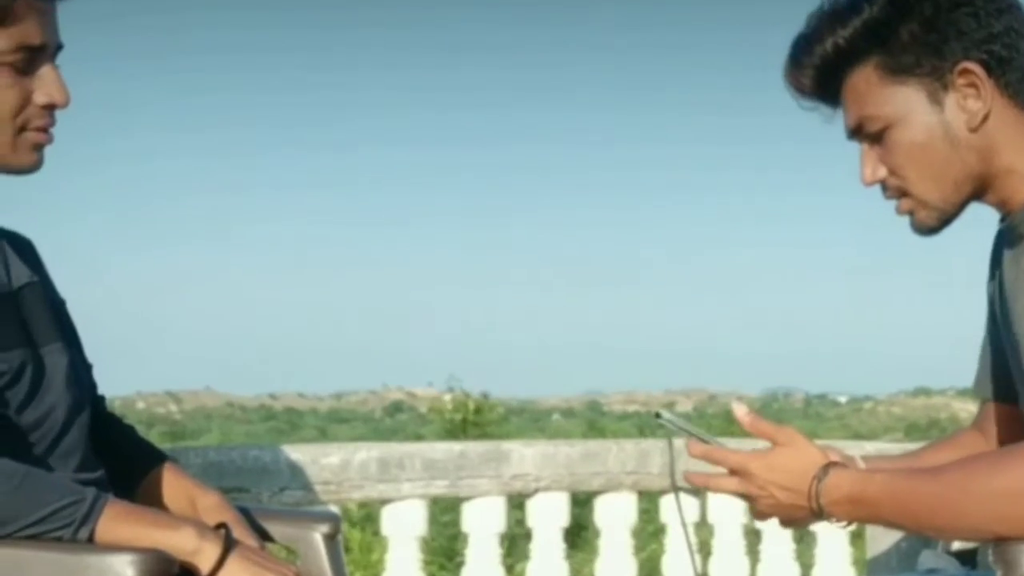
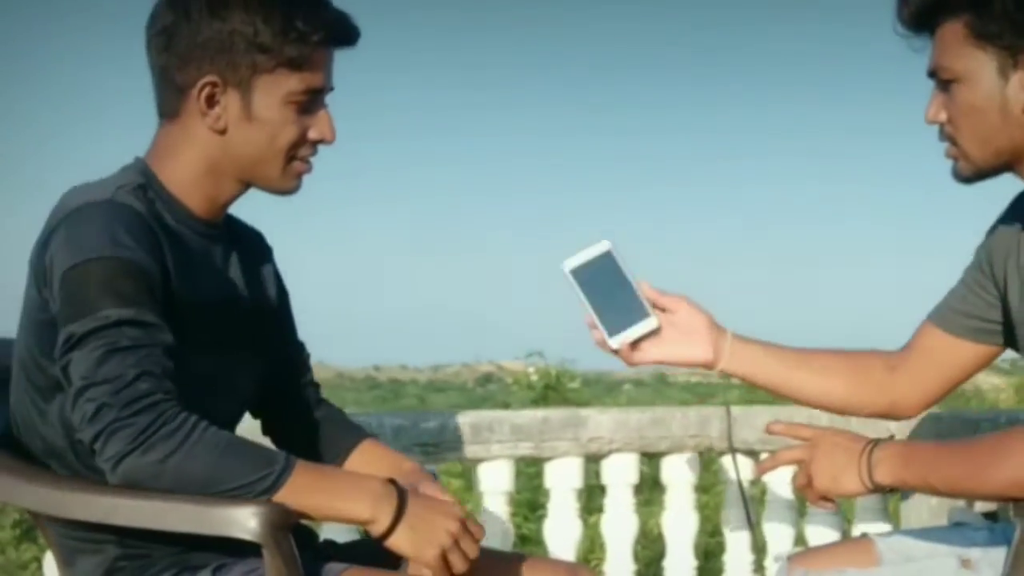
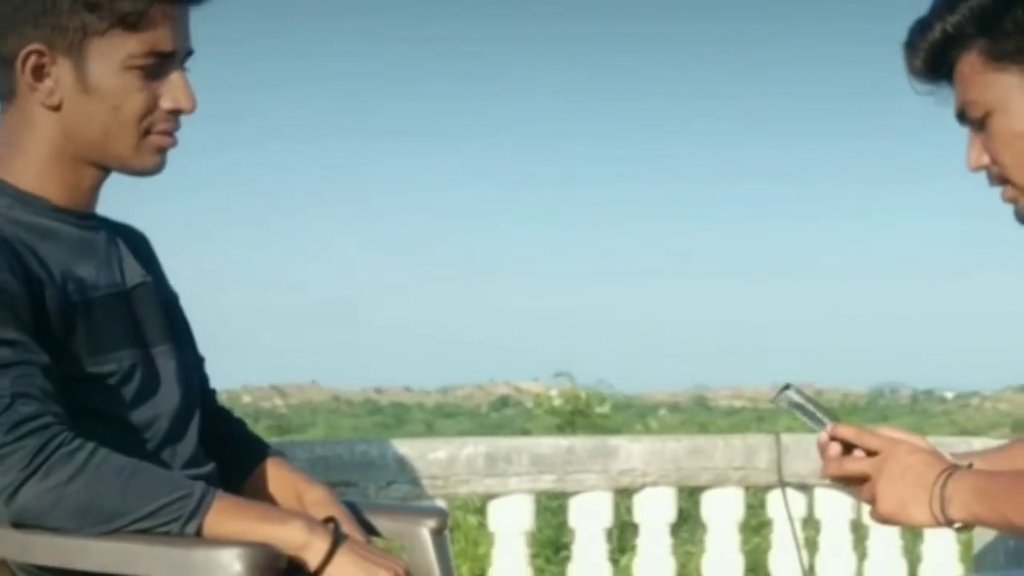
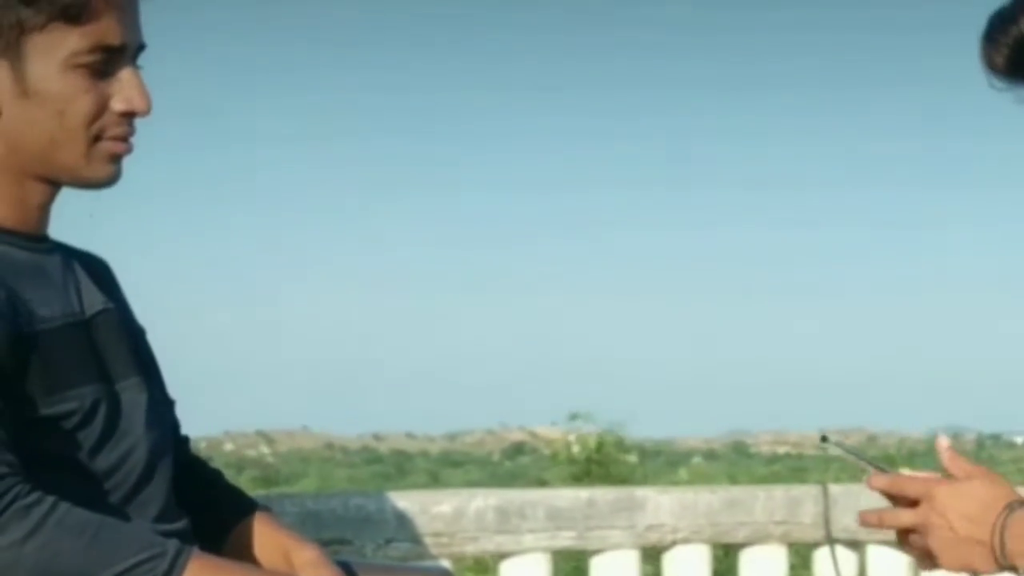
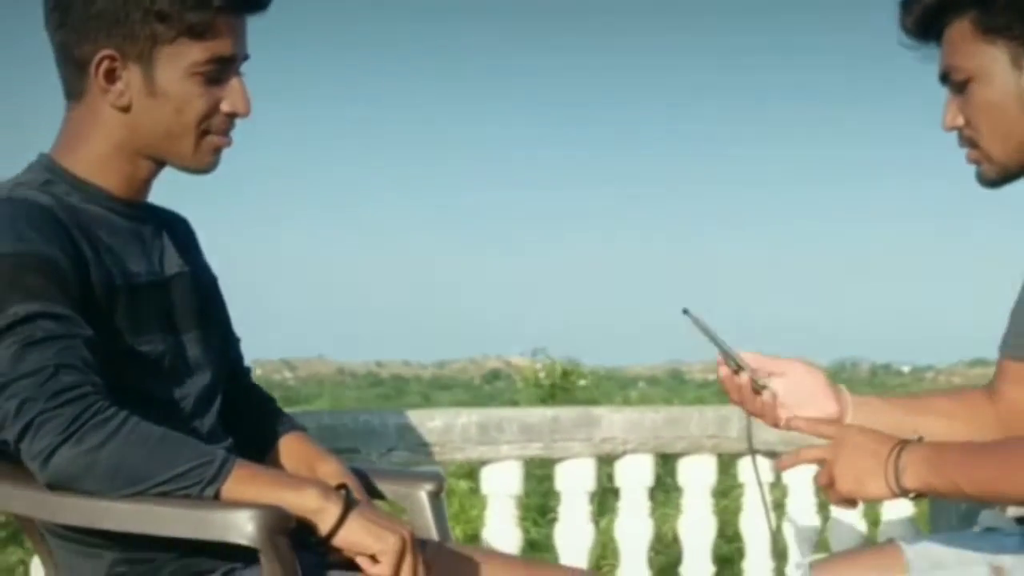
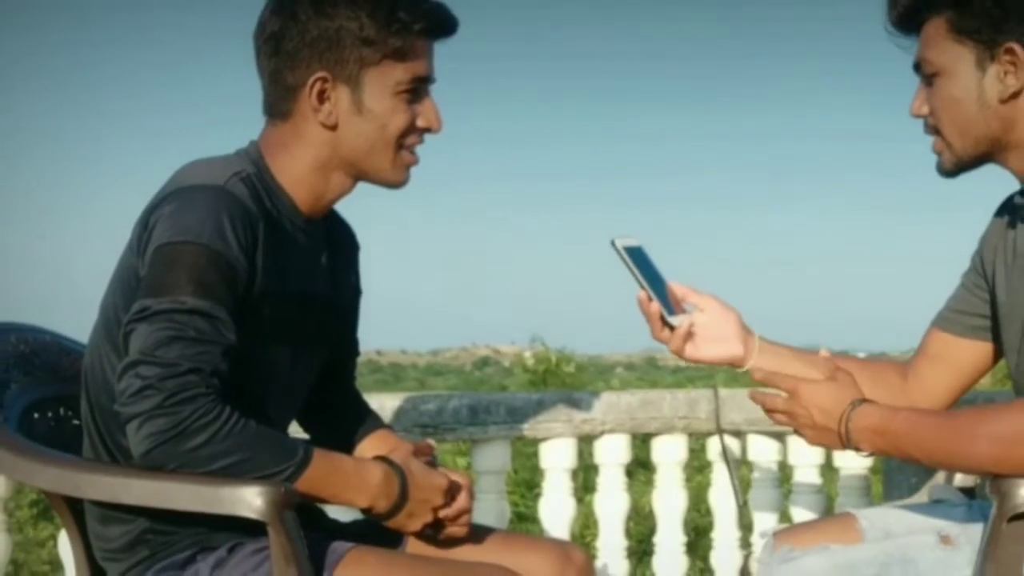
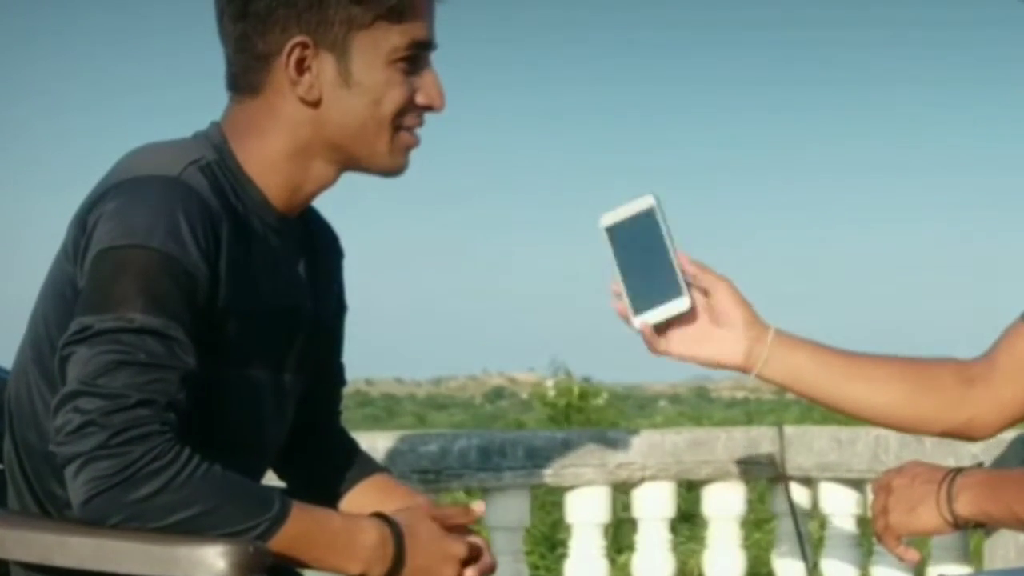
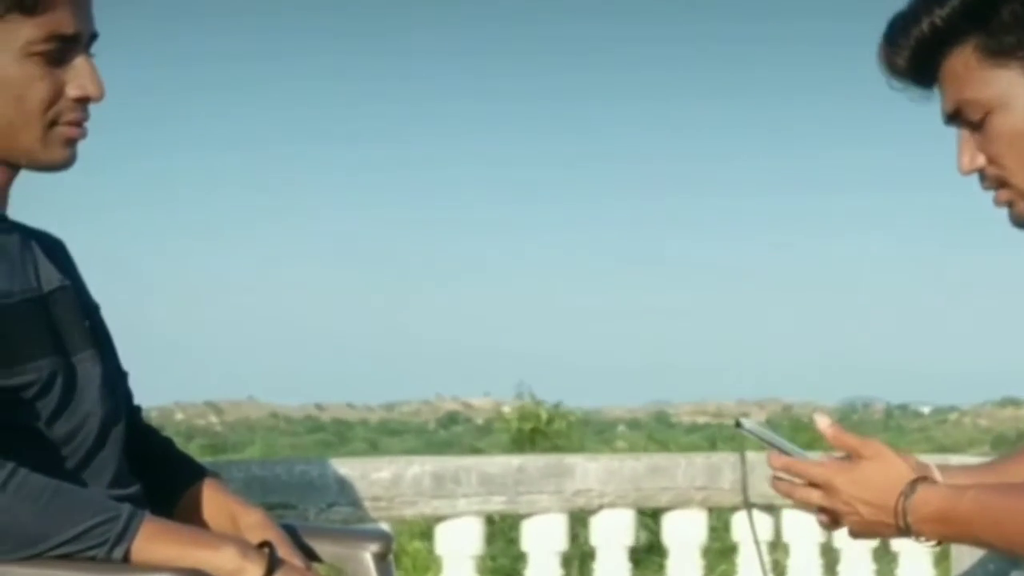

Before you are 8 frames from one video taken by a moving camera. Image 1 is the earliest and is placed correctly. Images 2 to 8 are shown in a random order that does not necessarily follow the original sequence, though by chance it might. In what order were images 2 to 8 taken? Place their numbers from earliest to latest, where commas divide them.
8, 4, 3, 5, 2, 7, 6
